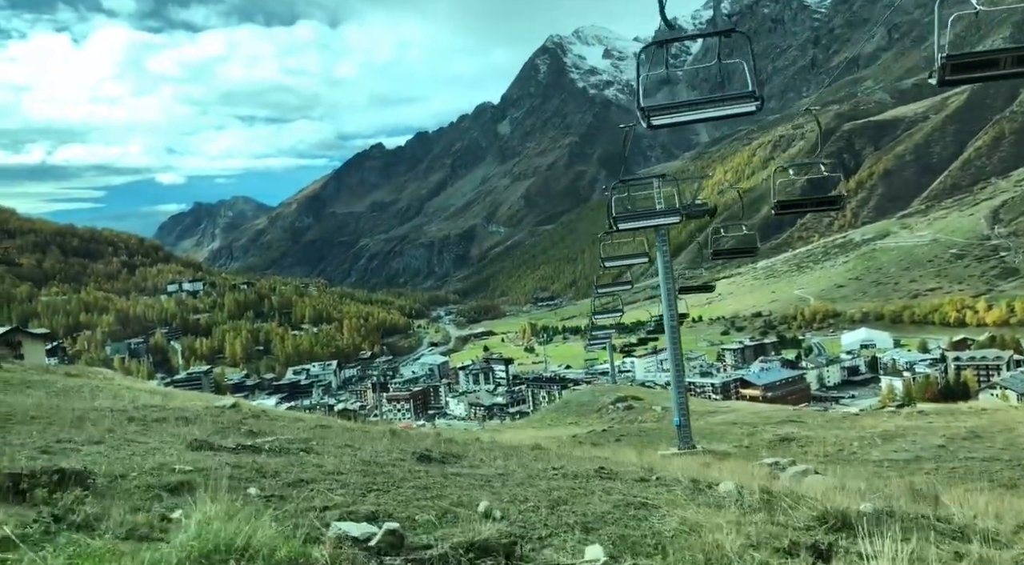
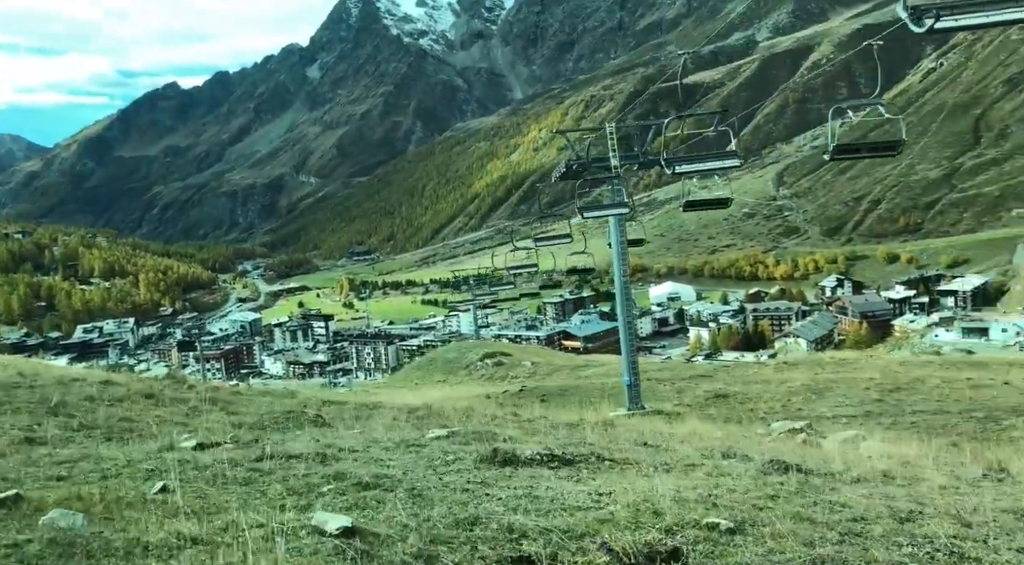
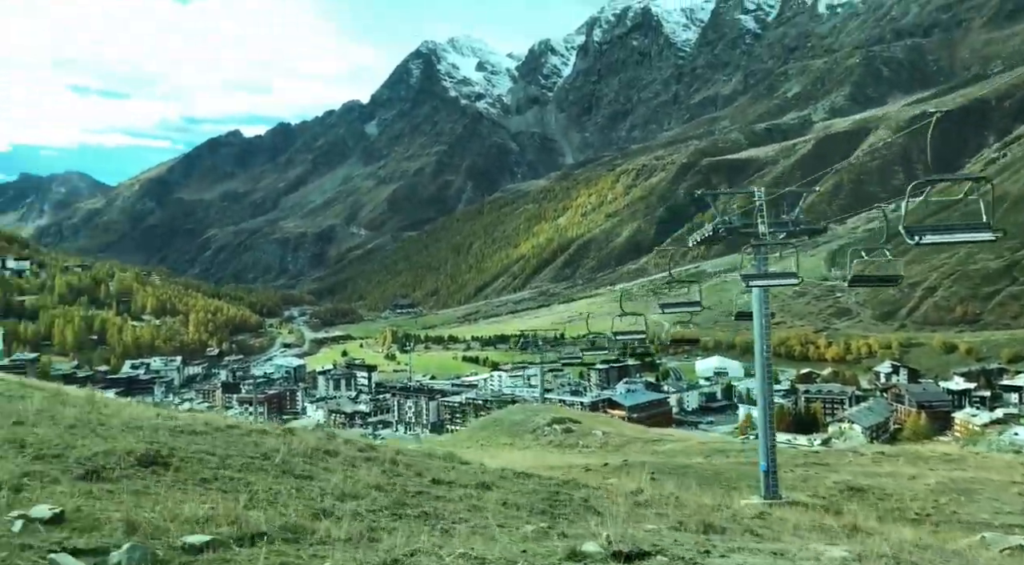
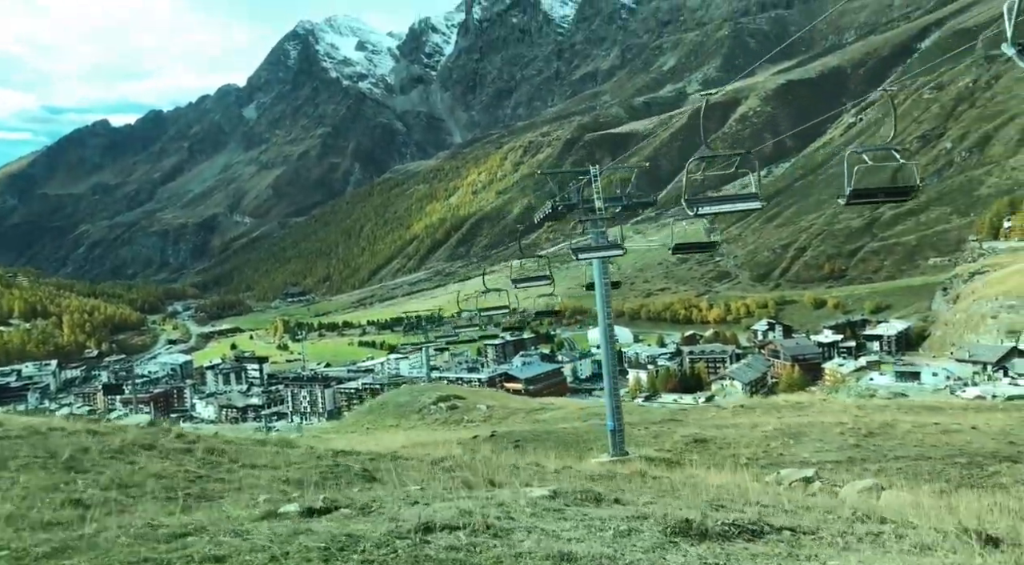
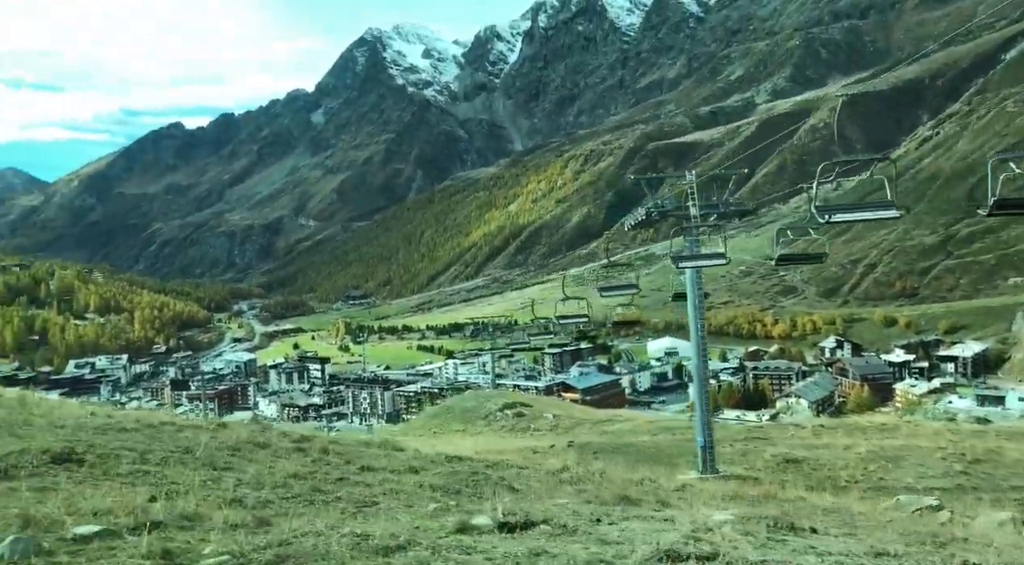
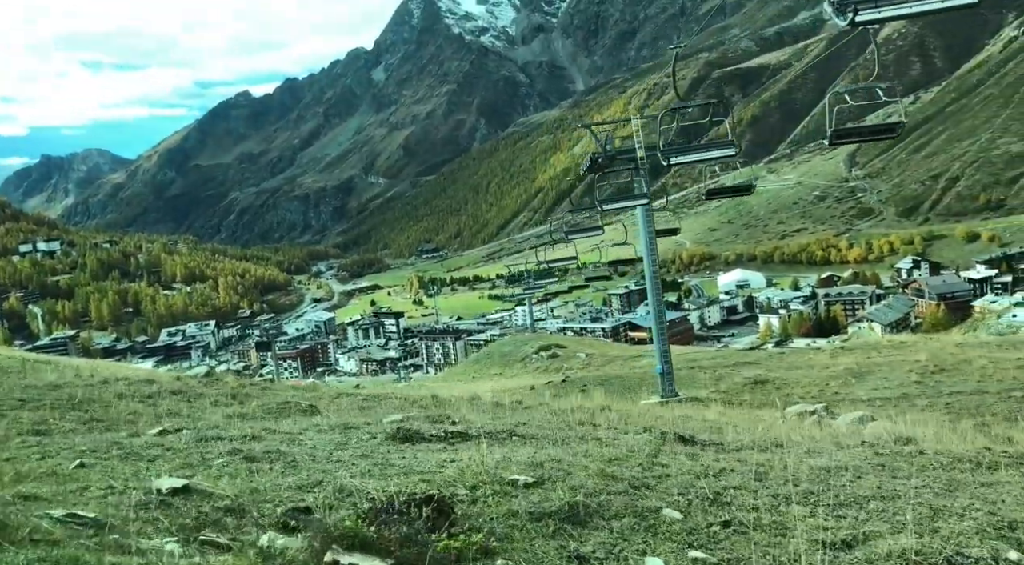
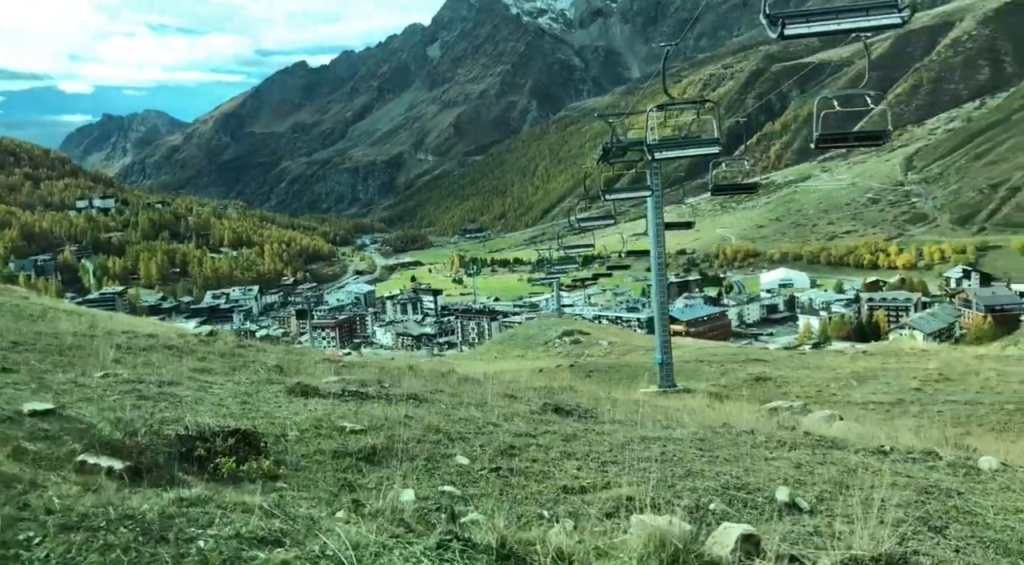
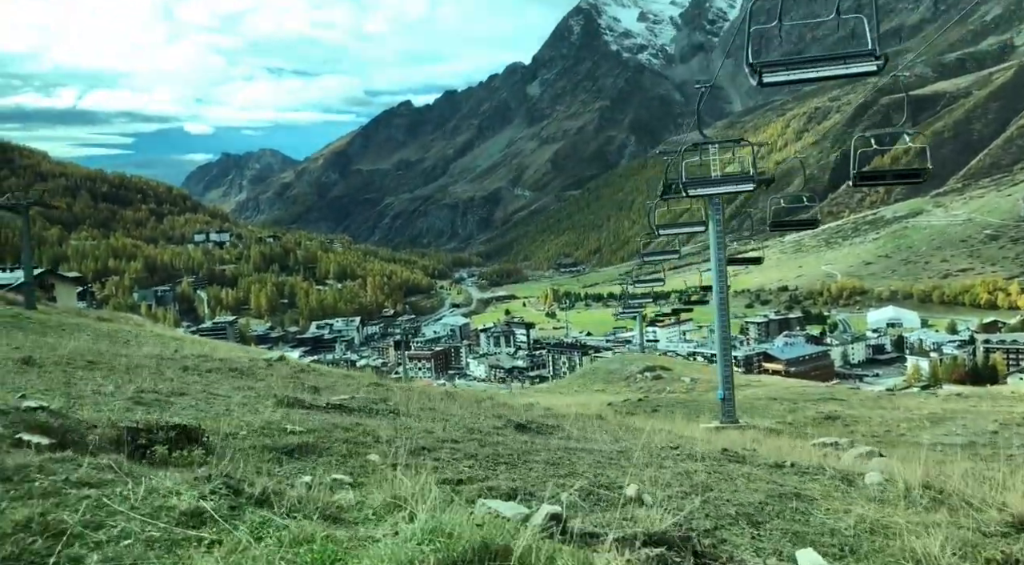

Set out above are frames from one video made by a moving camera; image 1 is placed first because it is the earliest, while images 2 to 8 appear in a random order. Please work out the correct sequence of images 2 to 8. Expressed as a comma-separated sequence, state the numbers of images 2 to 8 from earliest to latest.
8, 7, 6, 2, 4, 5, 3
